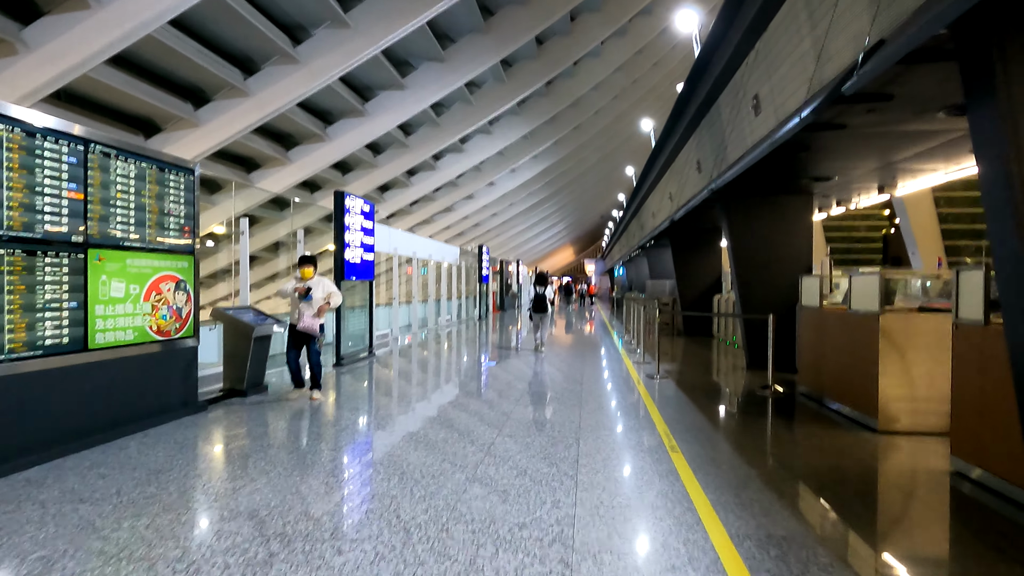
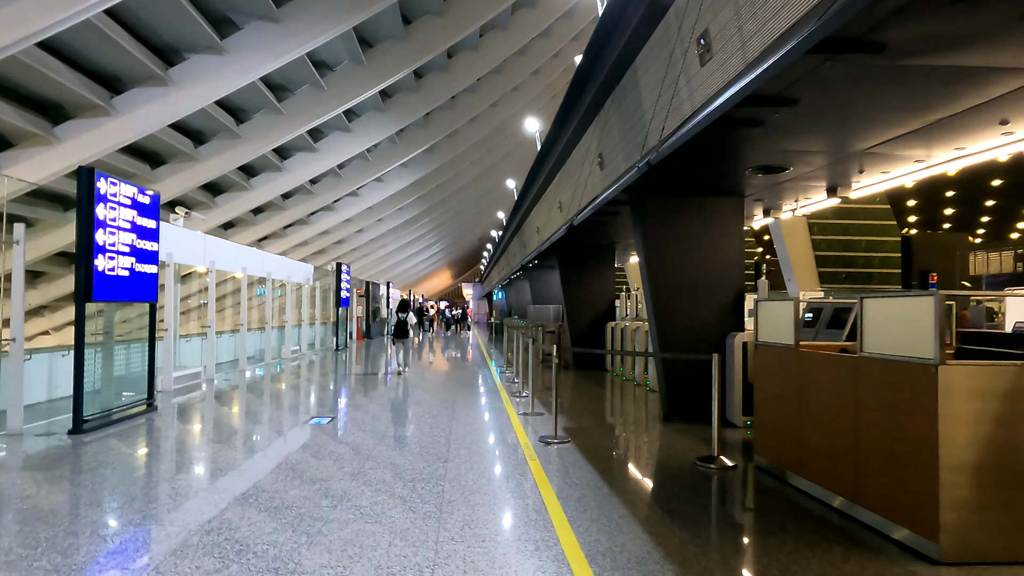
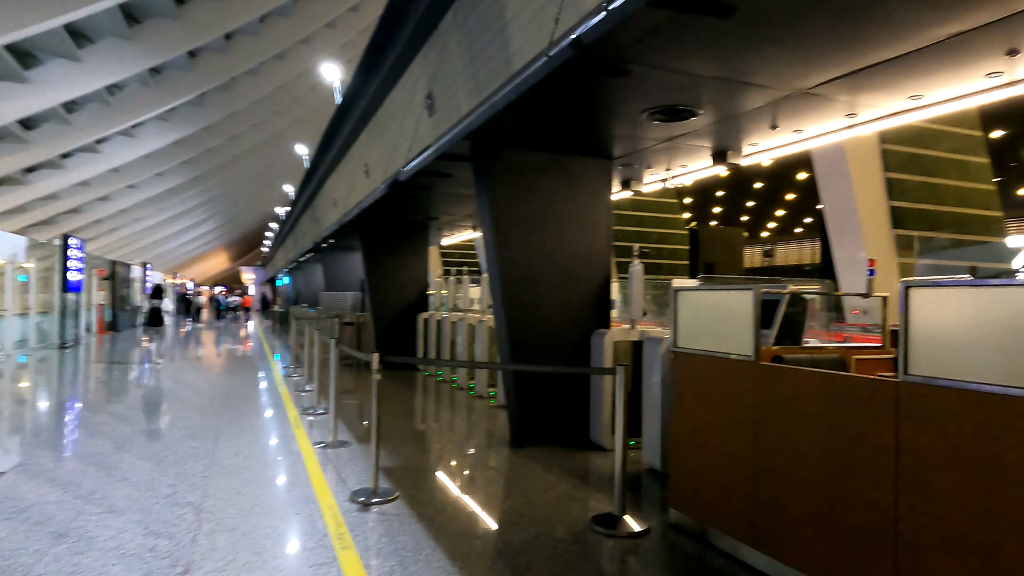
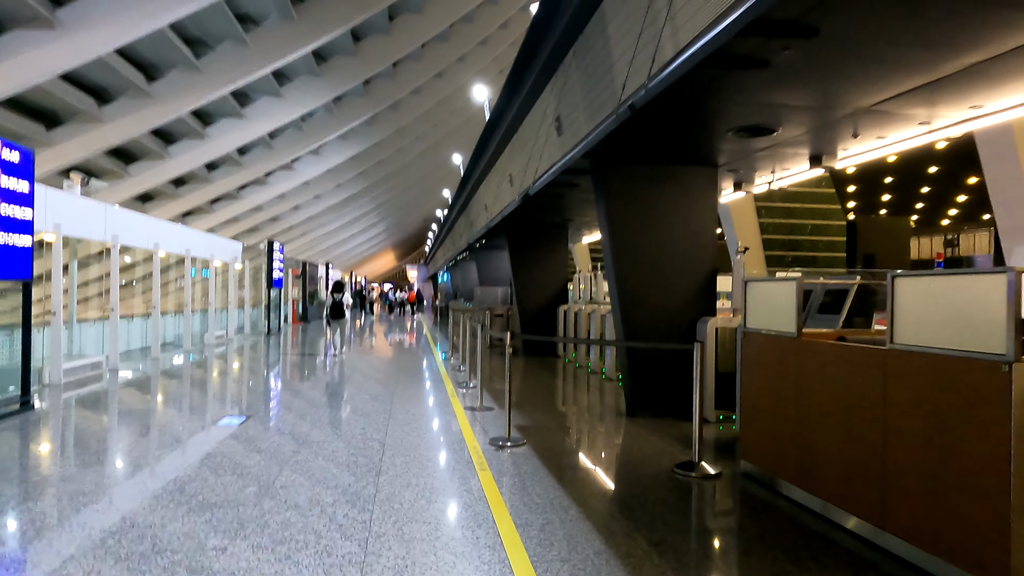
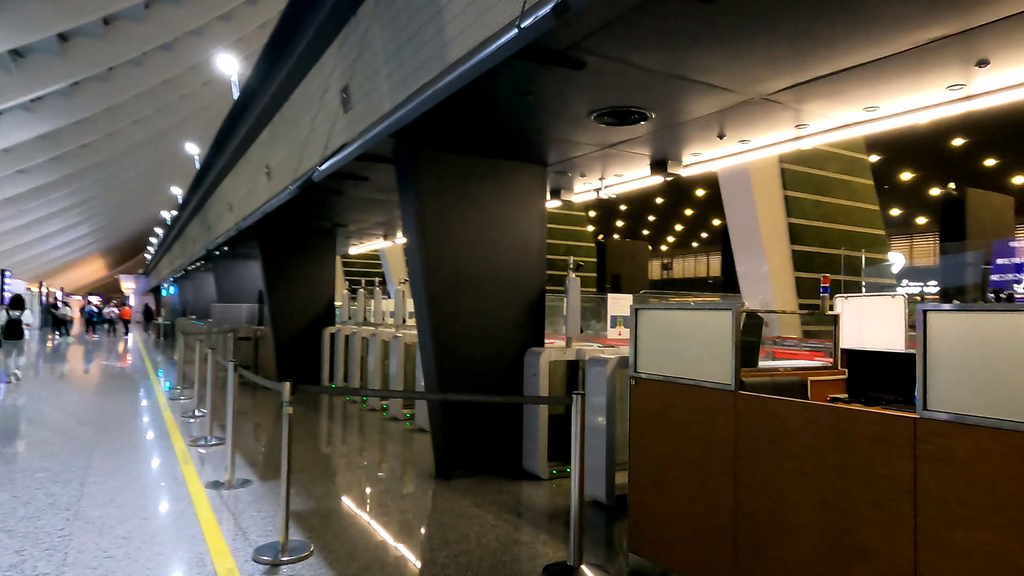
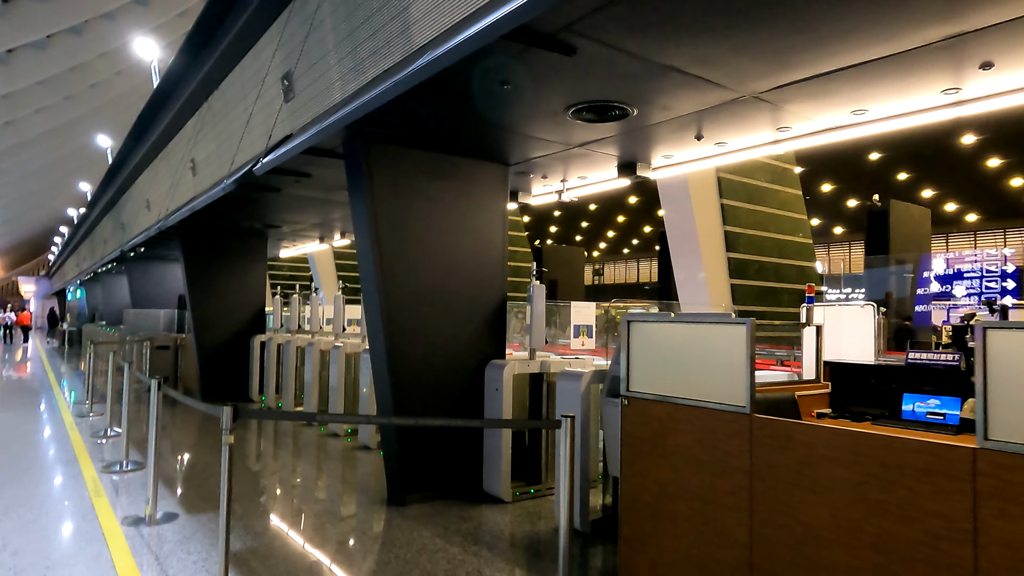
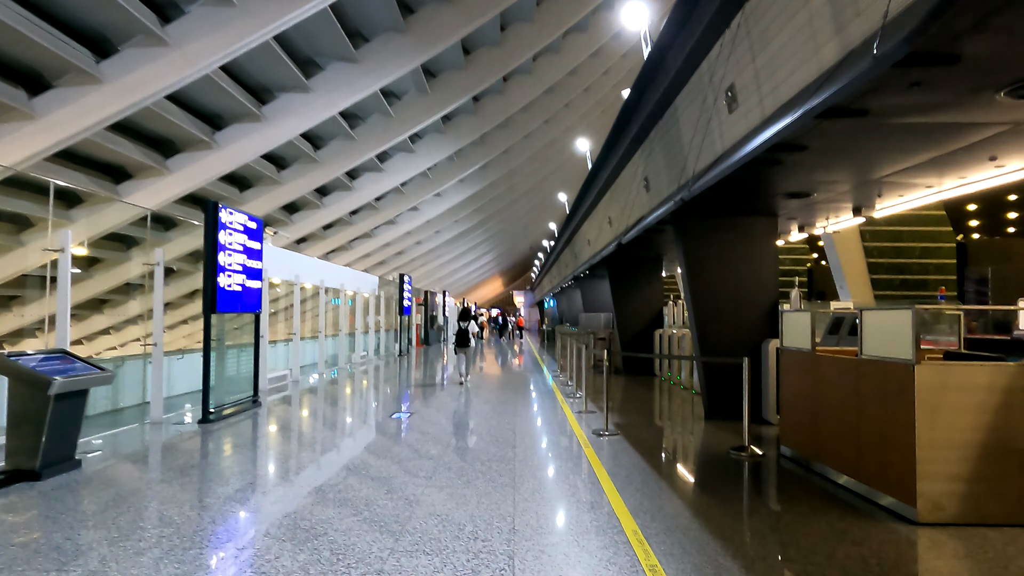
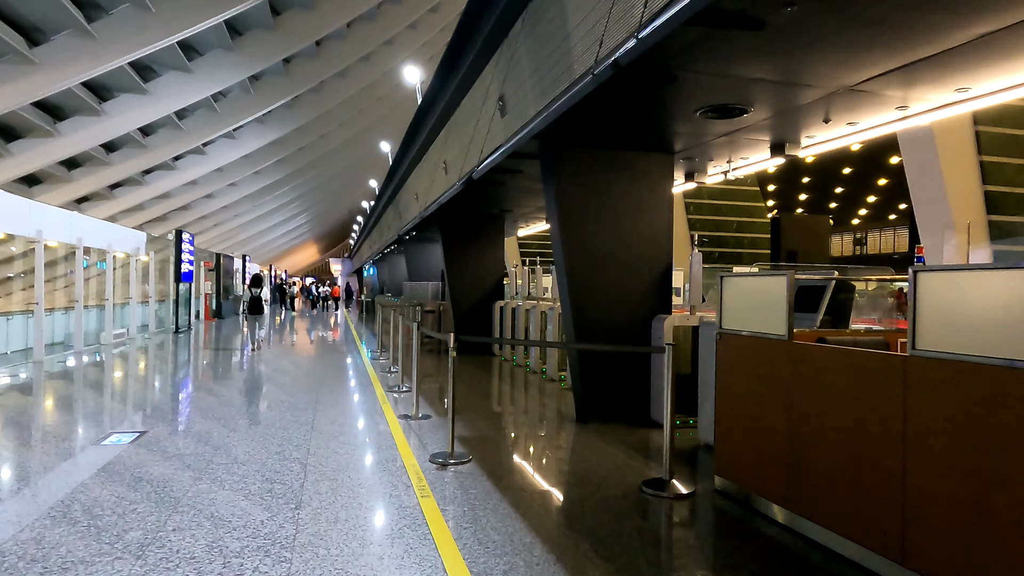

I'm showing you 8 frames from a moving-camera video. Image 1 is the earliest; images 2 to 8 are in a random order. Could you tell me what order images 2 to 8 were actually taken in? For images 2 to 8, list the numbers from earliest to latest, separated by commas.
7, 2, 4, 8, 3, 5, 6
